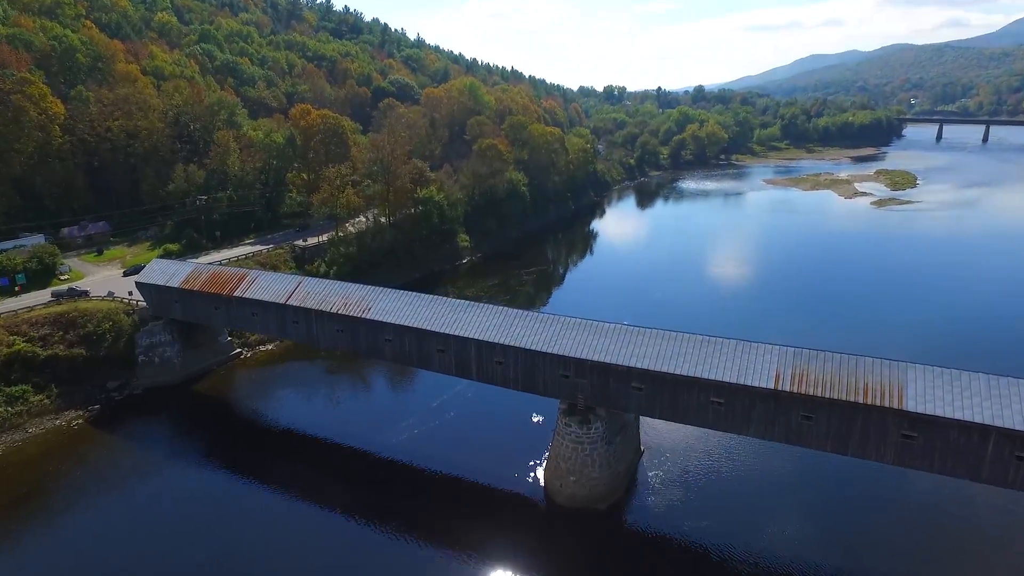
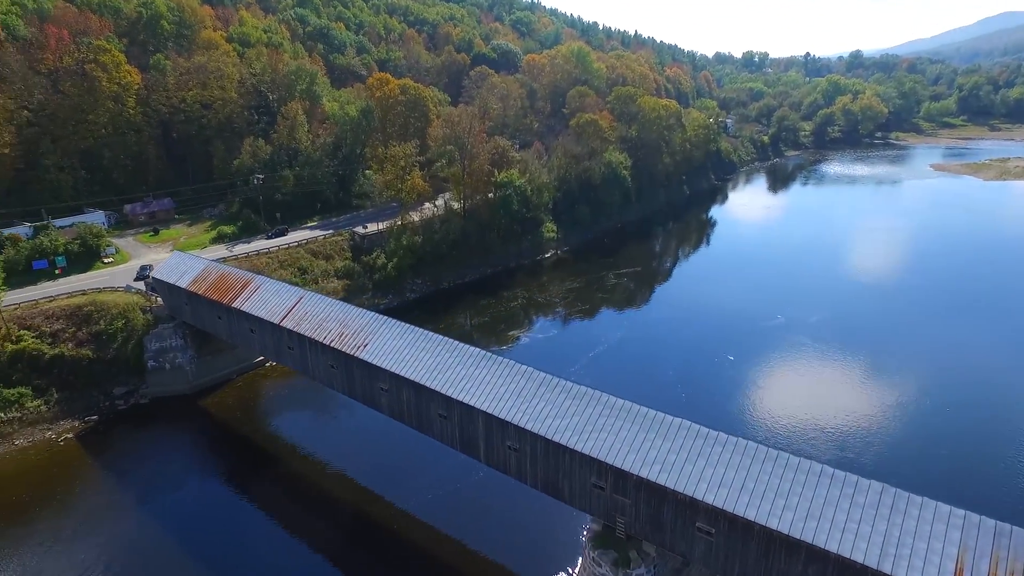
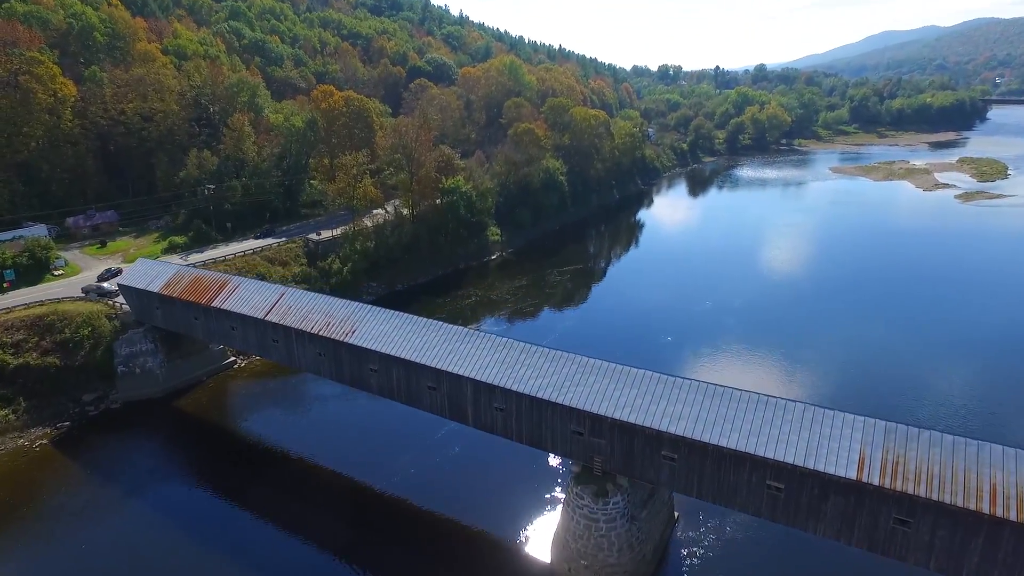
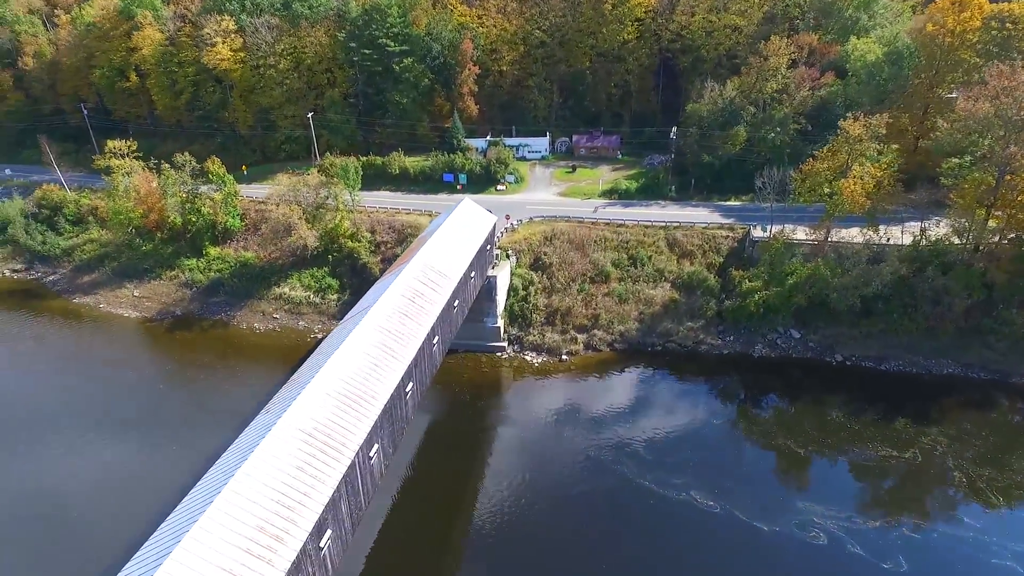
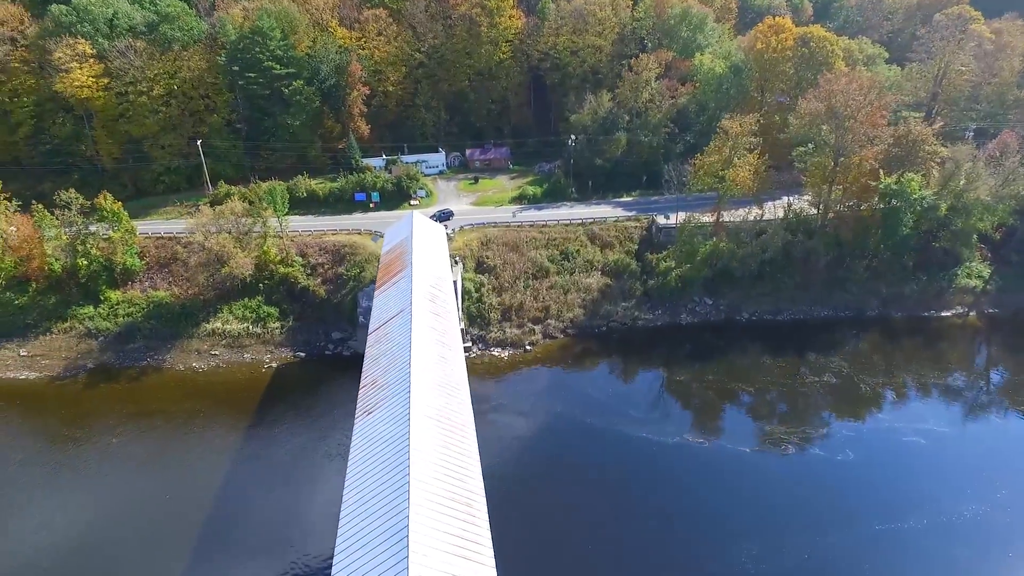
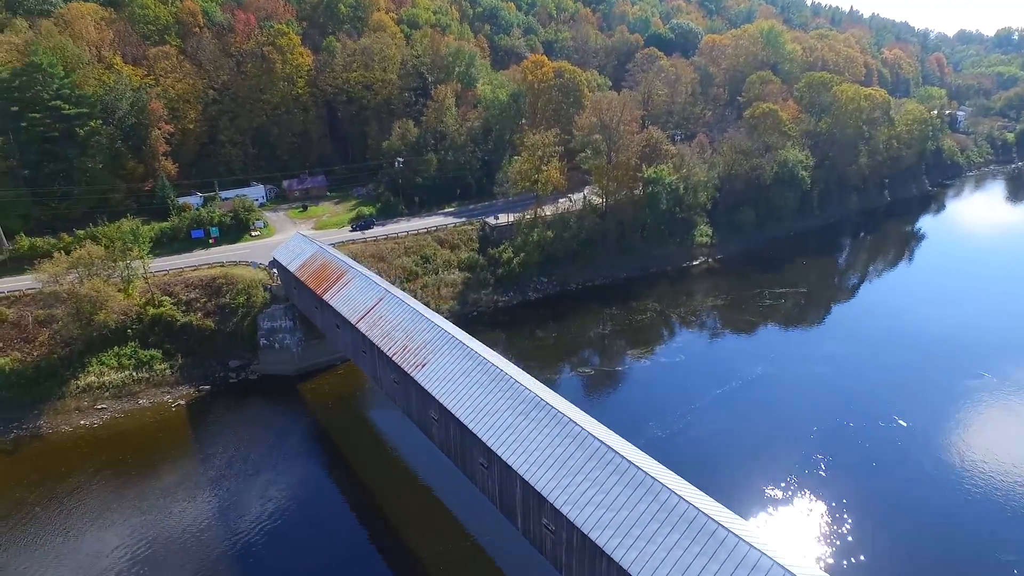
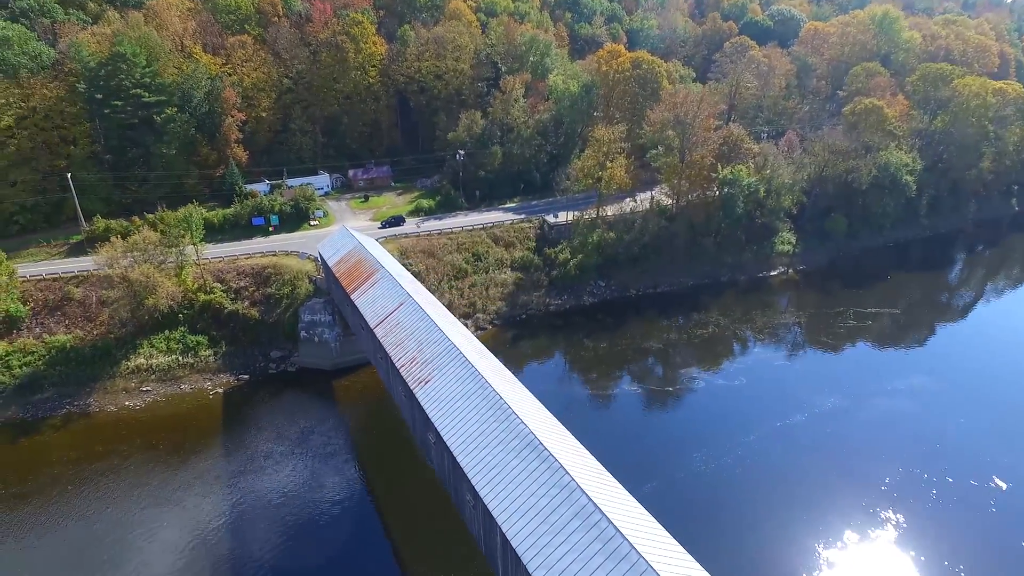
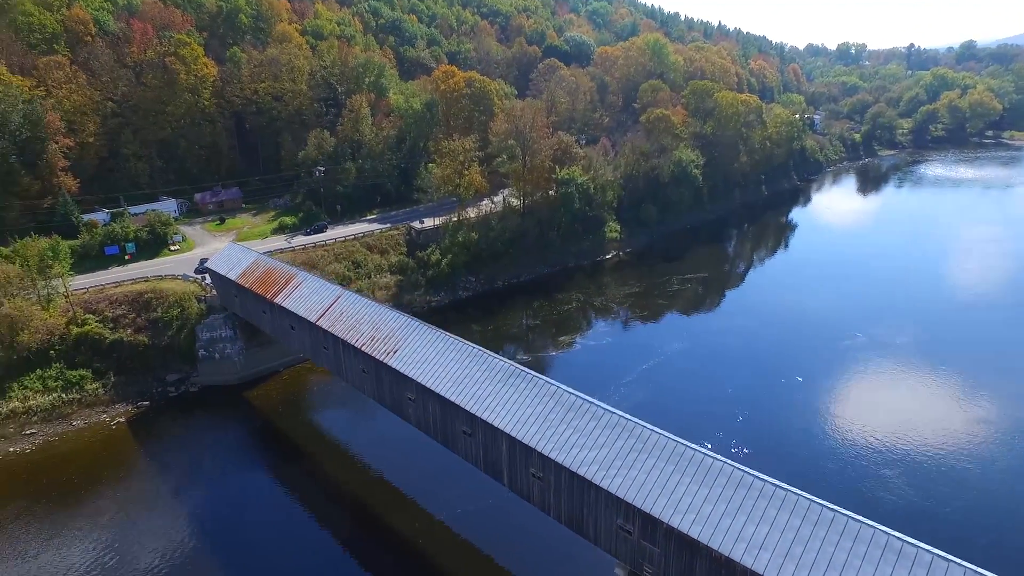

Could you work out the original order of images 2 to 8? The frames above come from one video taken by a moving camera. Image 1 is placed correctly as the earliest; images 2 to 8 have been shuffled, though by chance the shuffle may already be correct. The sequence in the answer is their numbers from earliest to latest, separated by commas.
3, 2, 8, 6, 7, 5, 4
